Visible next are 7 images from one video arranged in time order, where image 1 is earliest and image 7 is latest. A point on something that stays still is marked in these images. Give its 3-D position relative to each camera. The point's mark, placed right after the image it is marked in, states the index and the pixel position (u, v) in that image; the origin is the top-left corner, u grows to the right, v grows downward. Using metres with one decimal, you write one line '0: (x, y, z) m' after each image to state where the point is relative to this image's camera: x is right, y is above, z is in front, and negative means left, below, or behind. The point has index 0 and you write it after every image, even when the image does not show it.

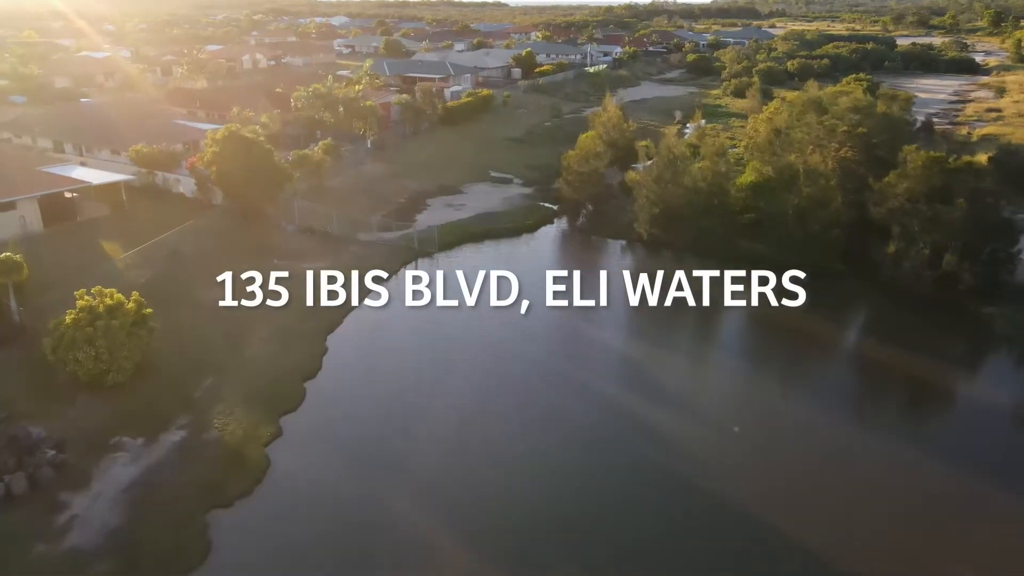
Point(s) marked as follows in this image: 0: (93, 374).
0: (-11.3, -2.3, +19.7) m
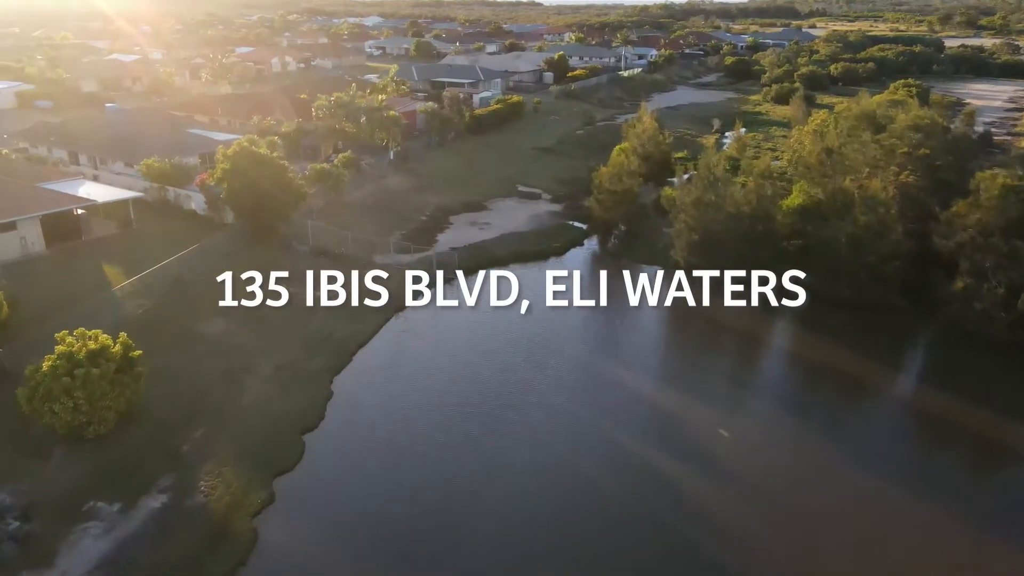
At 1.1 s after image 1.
0: (-10.8, -3.4, +18.0) m
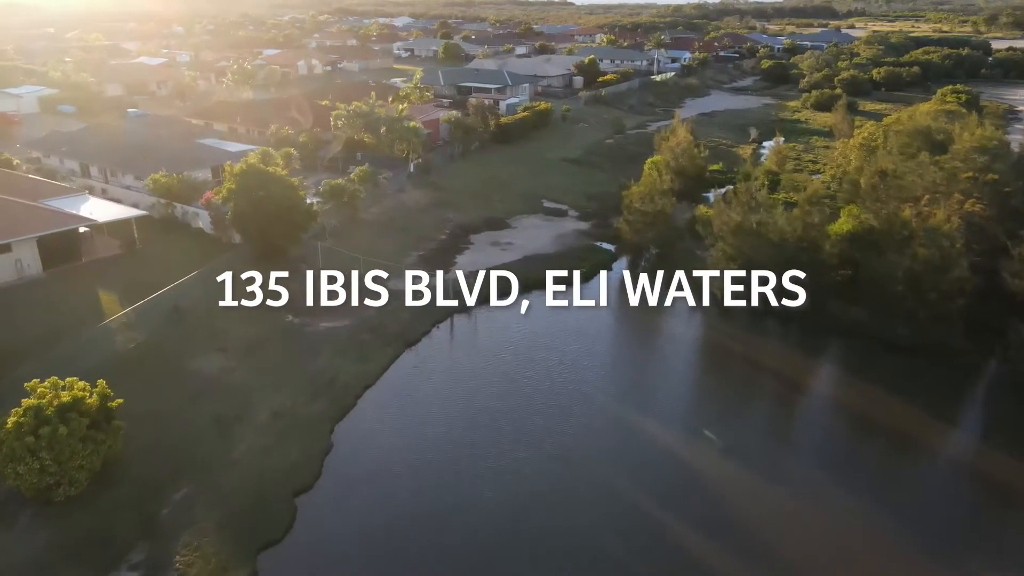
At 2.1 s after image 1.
0: (-10.5, -4.5, +16.2) m
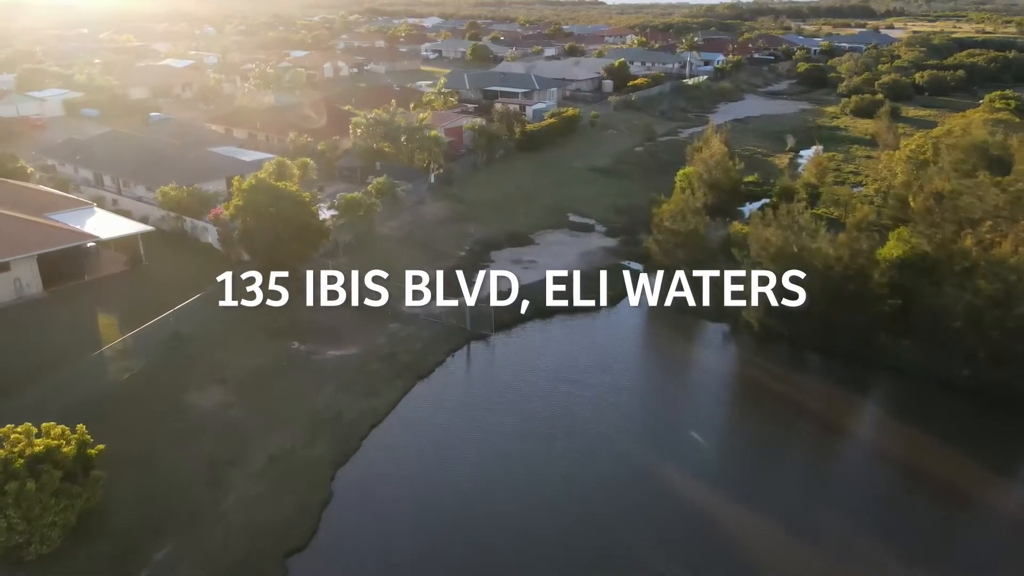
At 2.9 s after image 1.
0: (-10.2, -5.3, +14.8) m
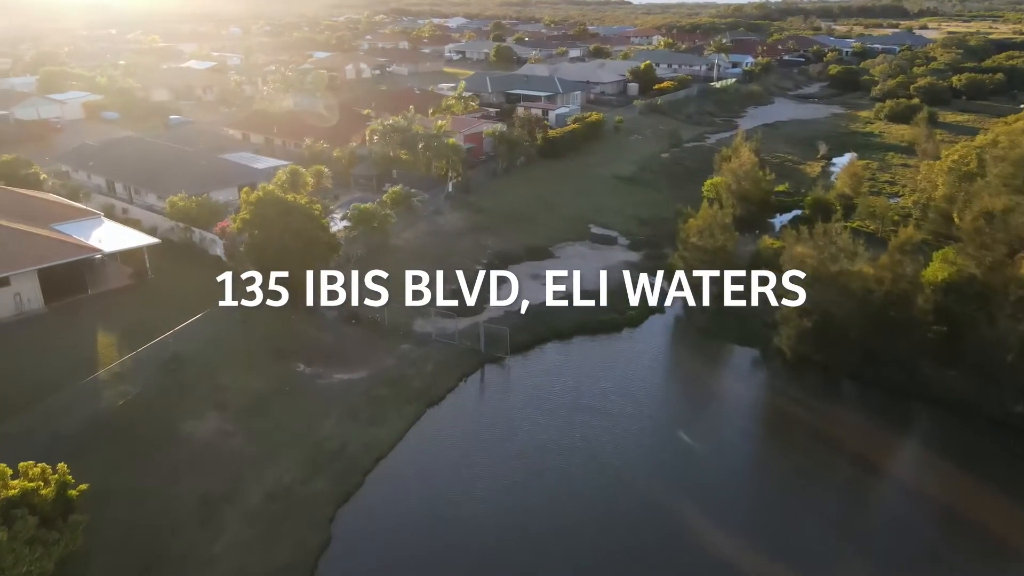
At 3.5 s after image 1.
0: (-10.0, -5.9, +13.7) m
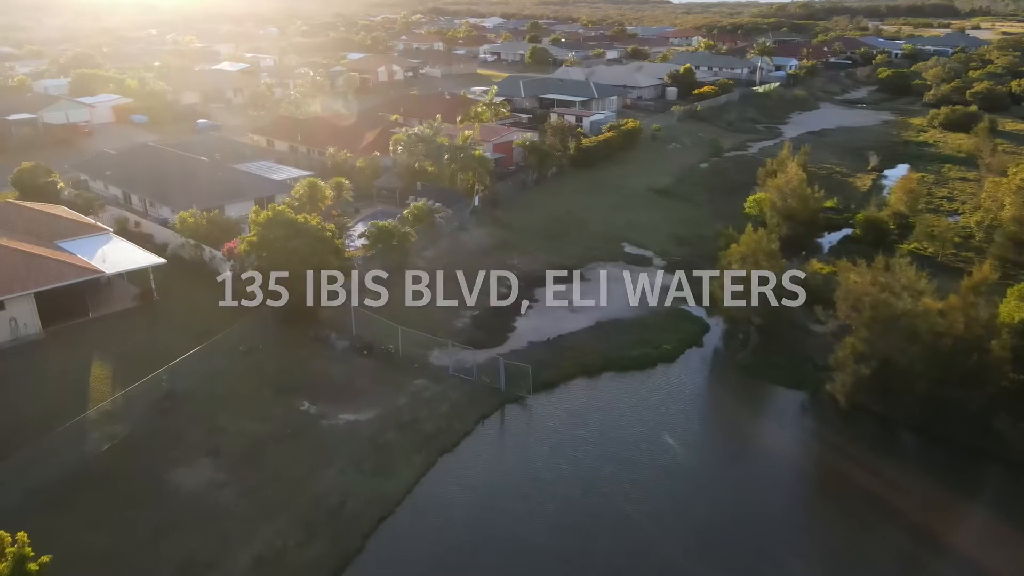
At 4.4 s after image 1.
0: (-9.9, -6.8, +12.1) m
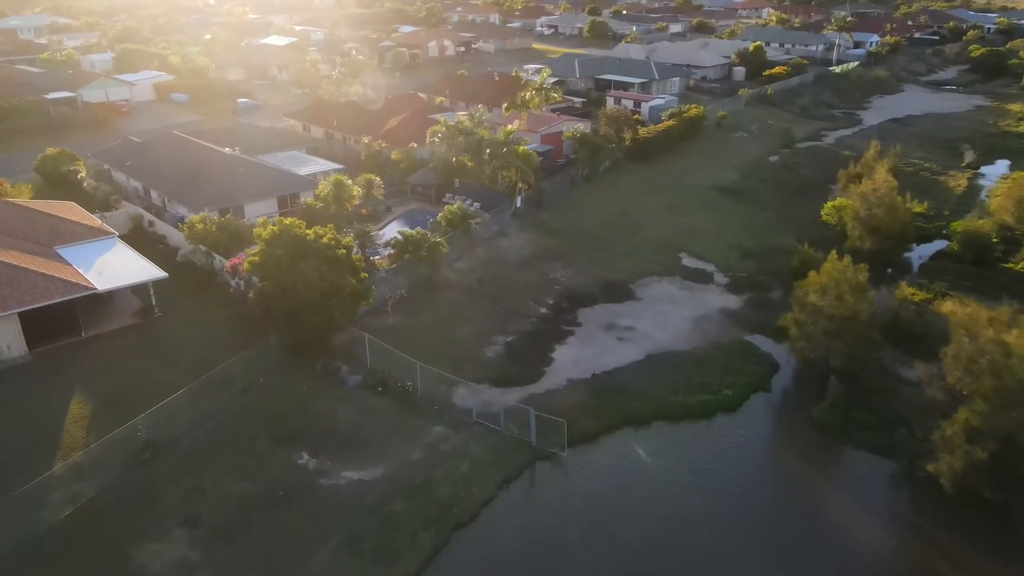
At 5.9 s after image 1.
0: (-9.9, -8.0, +9.7) m
